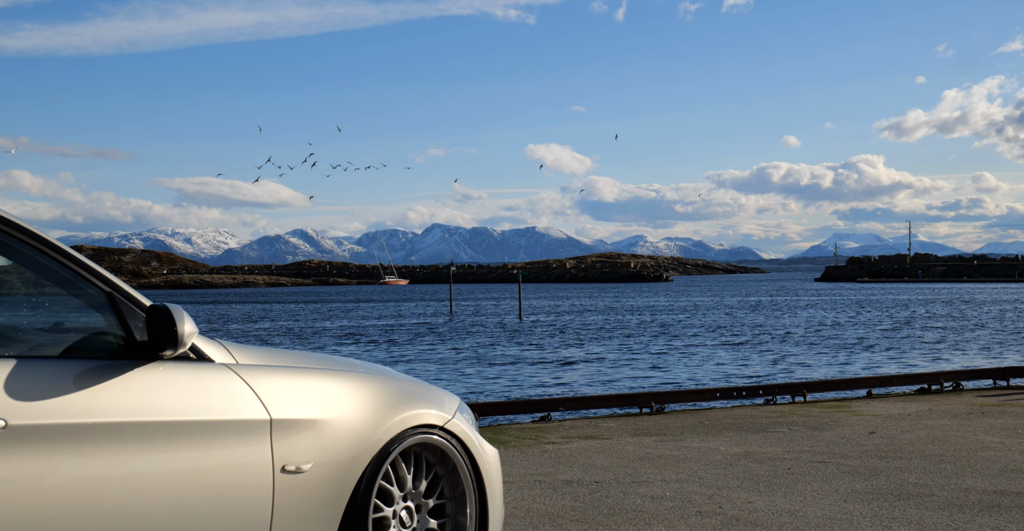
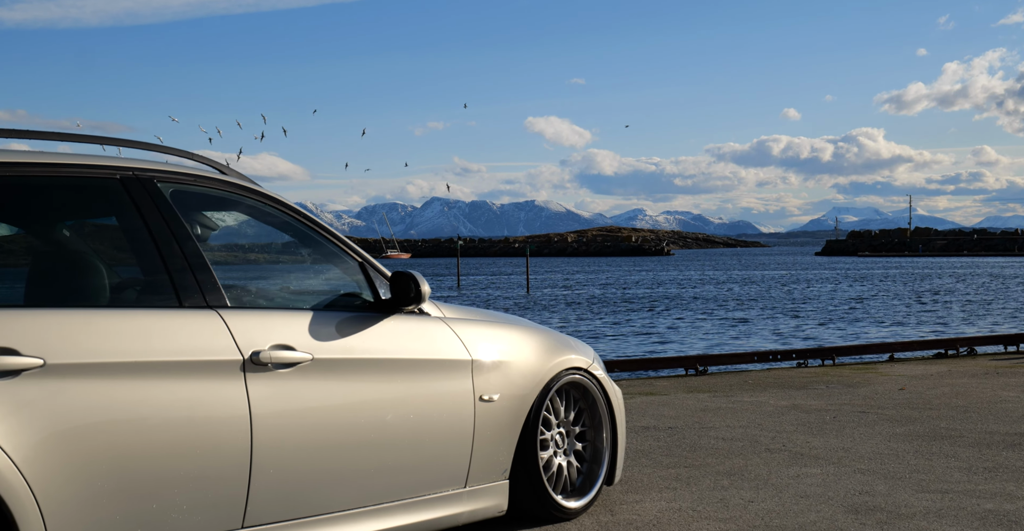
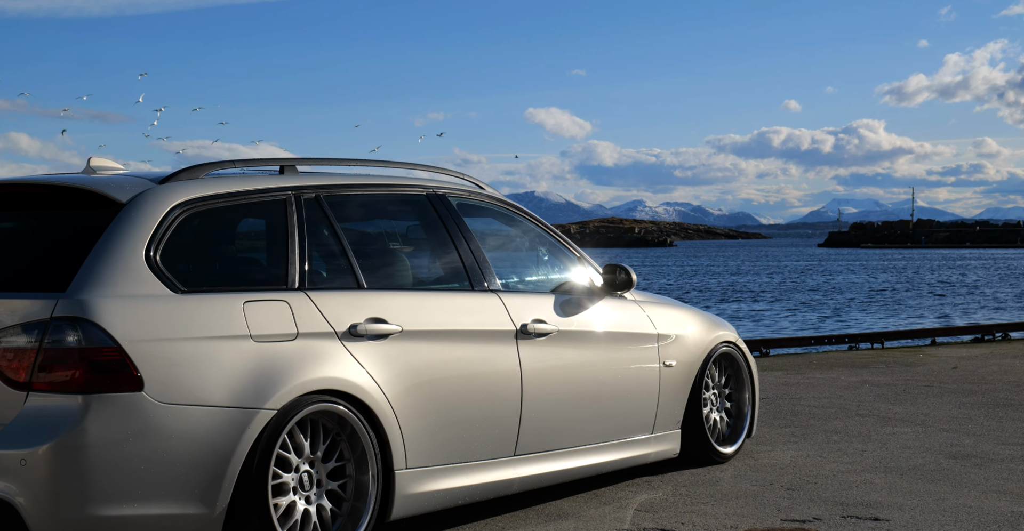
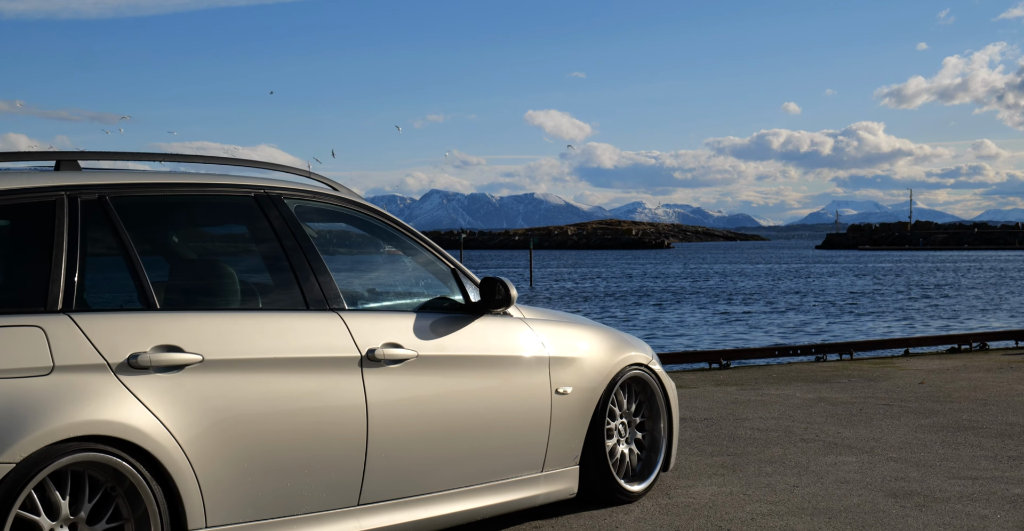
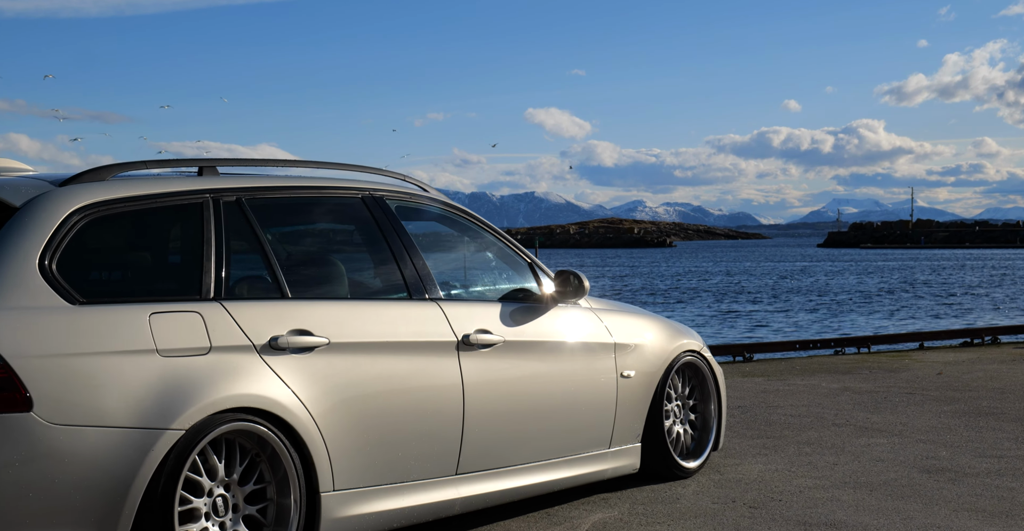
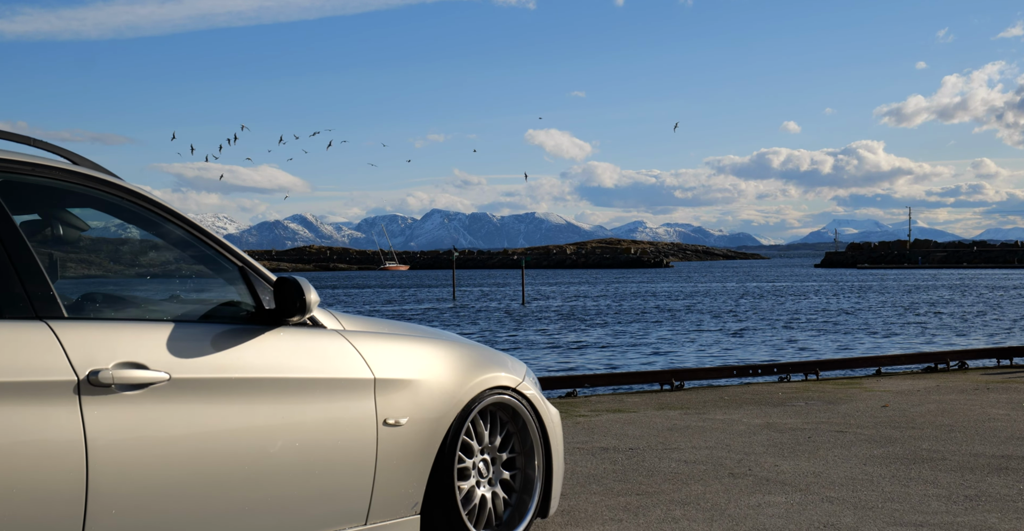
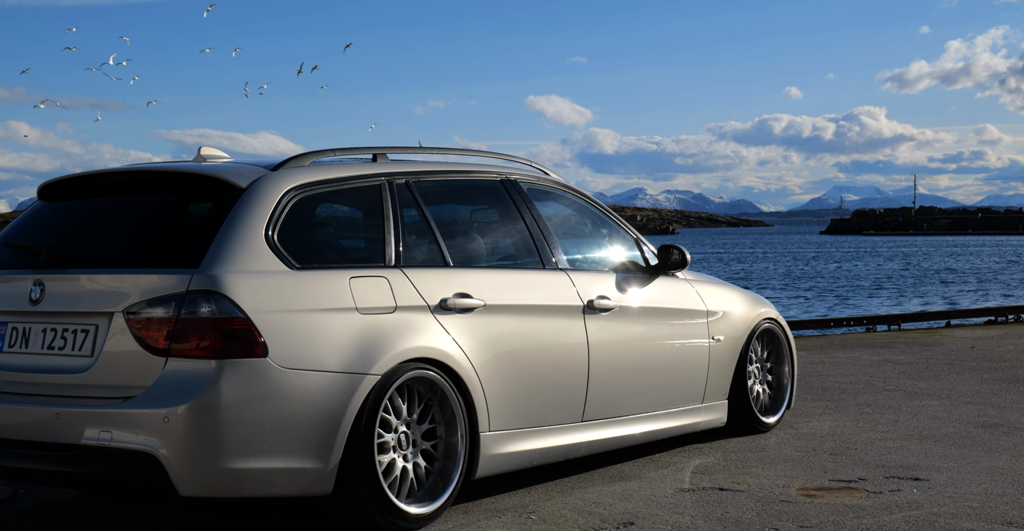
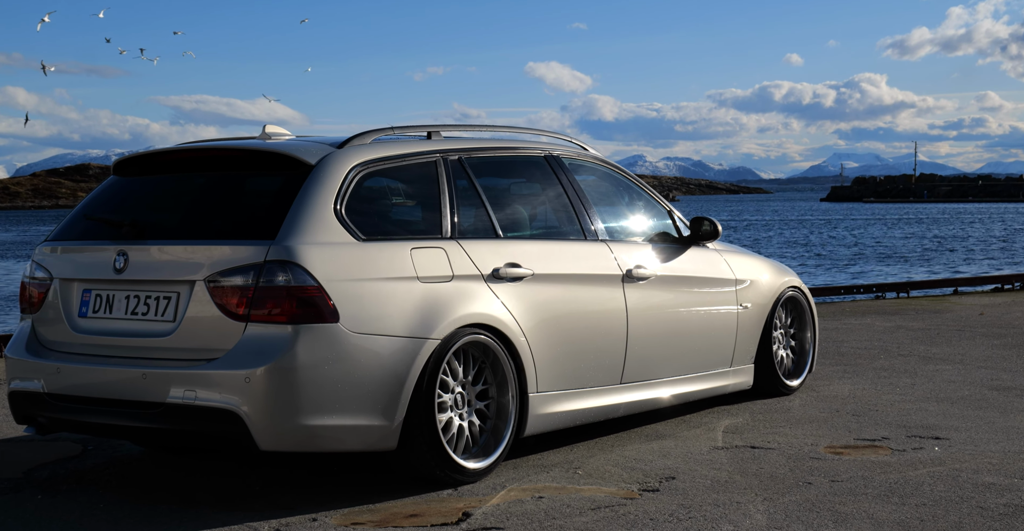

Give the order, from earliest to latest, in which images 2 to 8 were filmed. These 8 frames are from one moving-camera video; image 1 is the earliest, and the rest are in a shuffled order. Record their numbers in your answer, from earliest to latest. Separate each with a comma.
6, 2, 4, 5, 3, 7, 8
